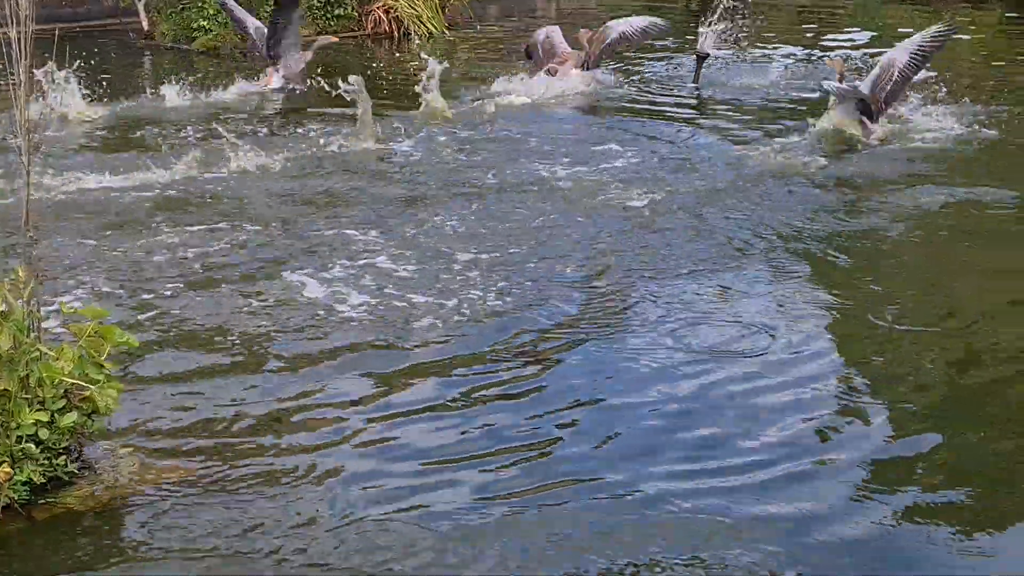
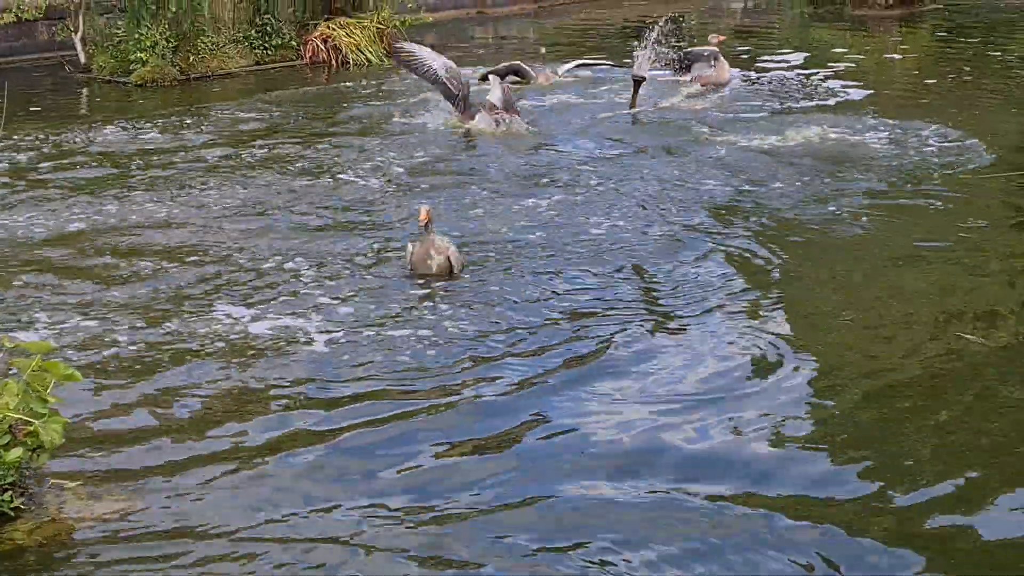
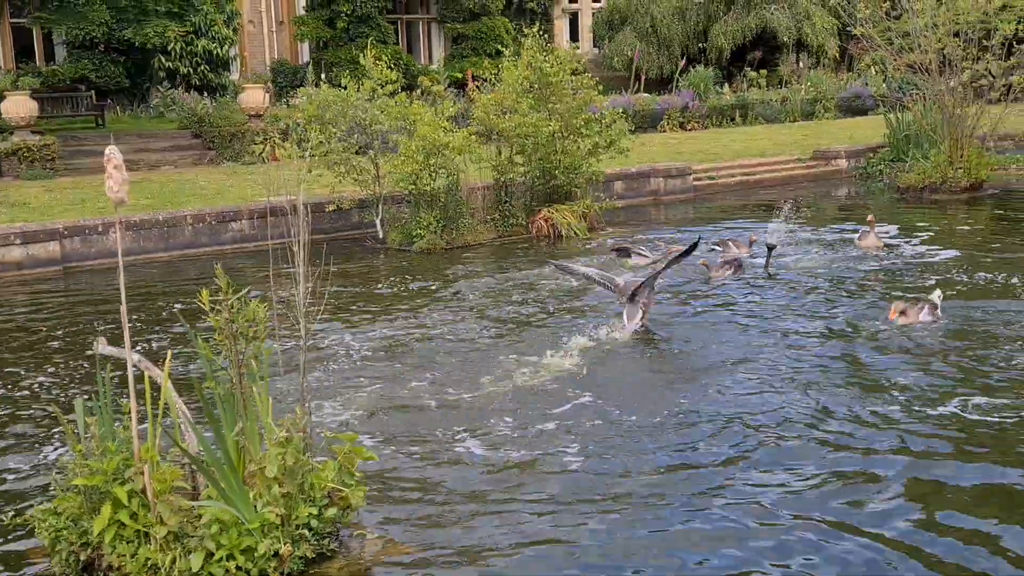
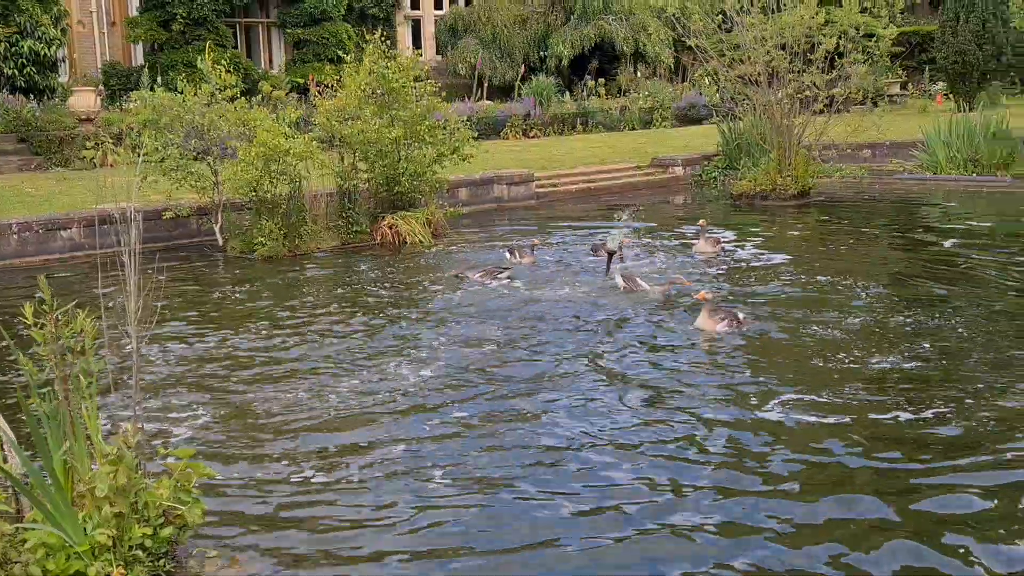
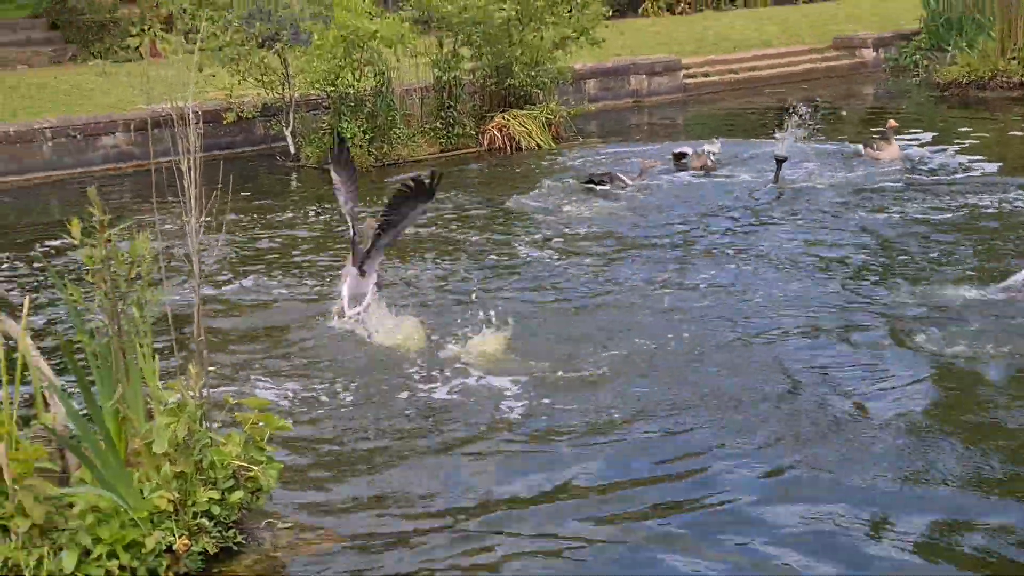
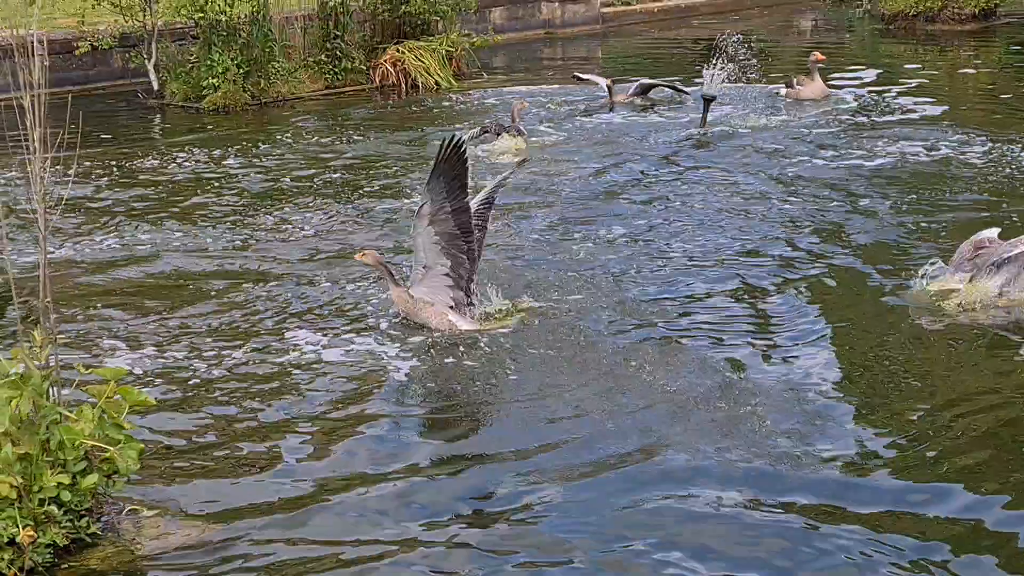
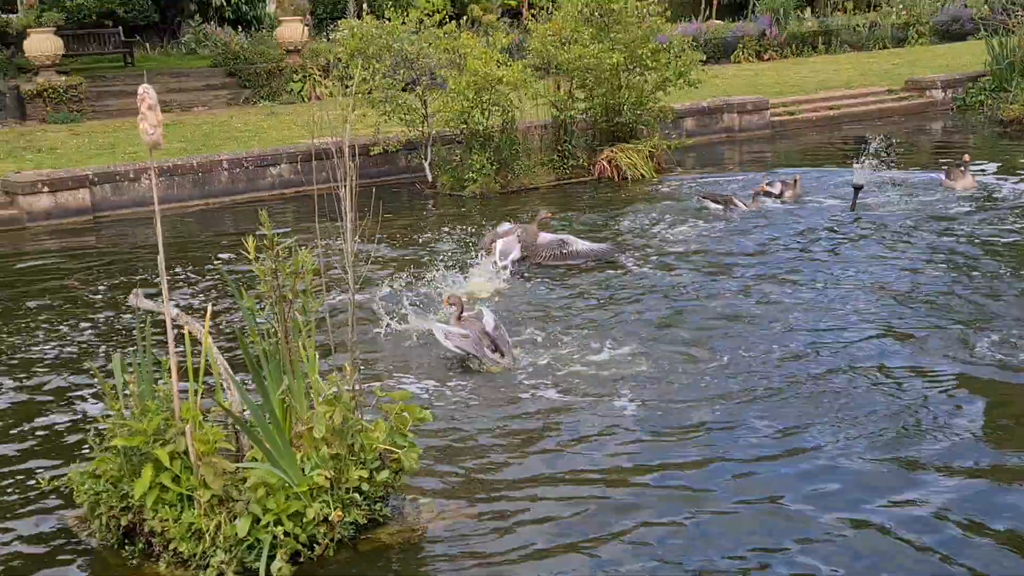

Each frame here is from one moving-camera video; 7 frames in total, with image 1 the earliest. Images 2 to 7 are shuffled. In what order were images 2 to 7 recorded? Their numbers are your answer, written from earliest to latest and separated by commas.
2, 6, 5, 7, 3, 4
